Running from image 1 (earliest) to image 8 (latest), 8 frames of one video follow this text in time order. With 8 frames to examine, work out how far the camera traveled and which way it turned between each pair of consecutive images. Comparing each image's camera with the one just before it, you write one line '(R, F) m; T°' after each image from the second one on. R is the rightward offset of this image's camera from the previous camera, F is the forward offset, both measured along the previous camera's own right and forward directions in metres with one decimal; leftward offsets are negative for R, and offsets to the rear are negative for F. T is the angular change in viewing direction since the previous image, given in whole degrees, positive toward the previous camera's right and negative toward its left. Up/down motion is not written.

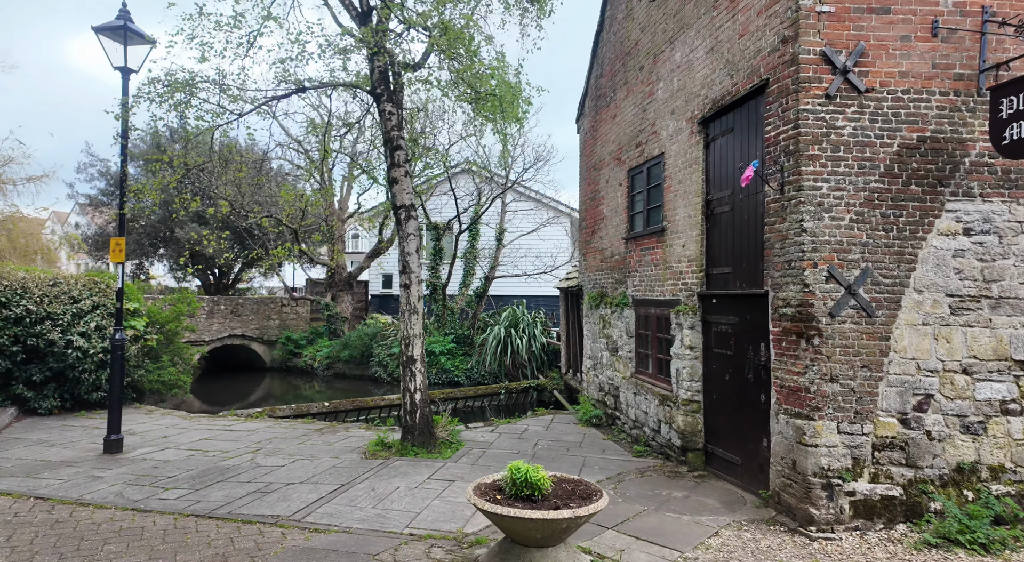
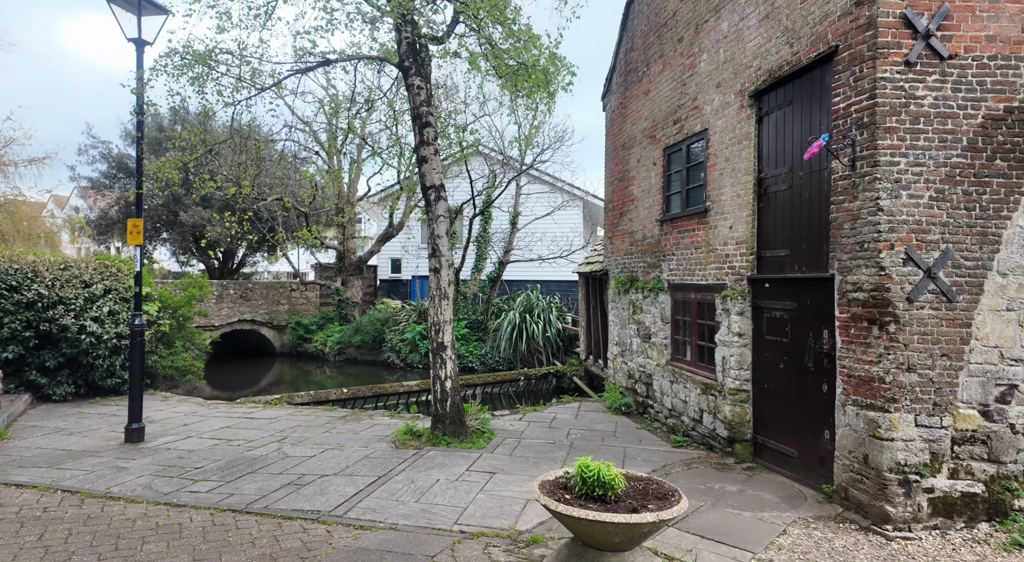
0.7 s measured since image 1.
(-0.4, +0.3) m; 0°
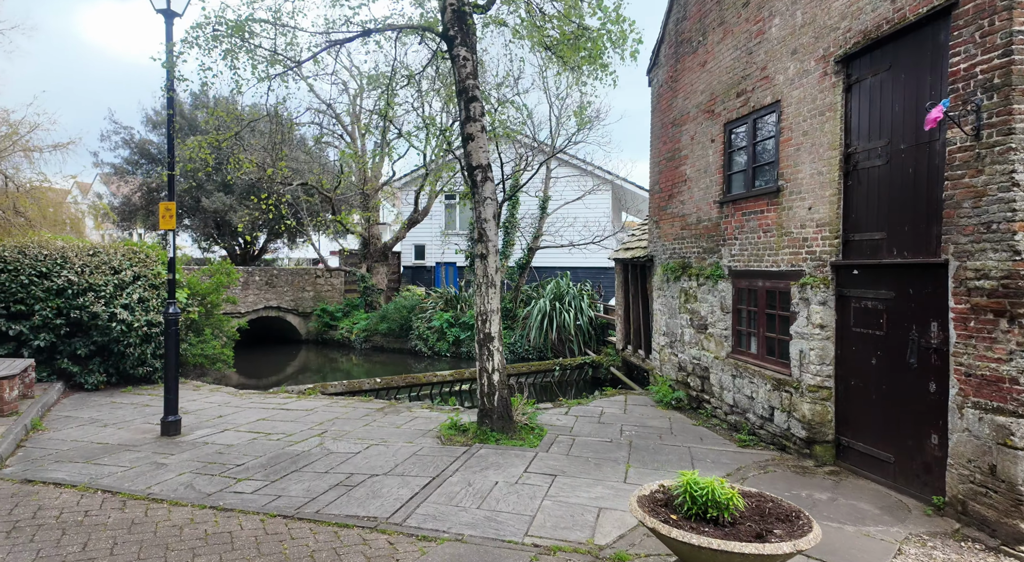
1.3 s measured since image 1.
(-0.4, +0.4) m; -2°
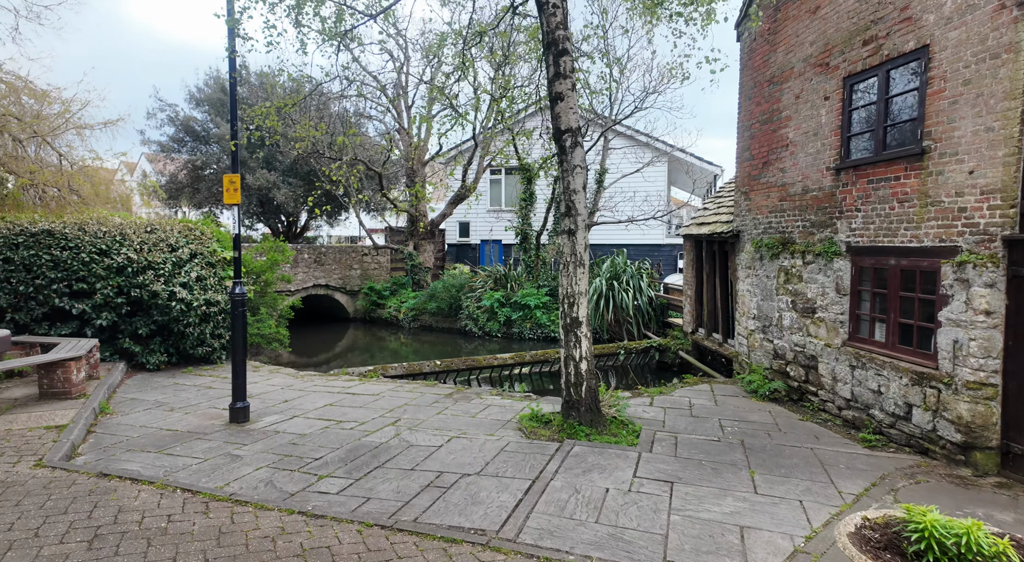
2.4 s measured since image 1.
(-0.5, +0.5) m; -3°
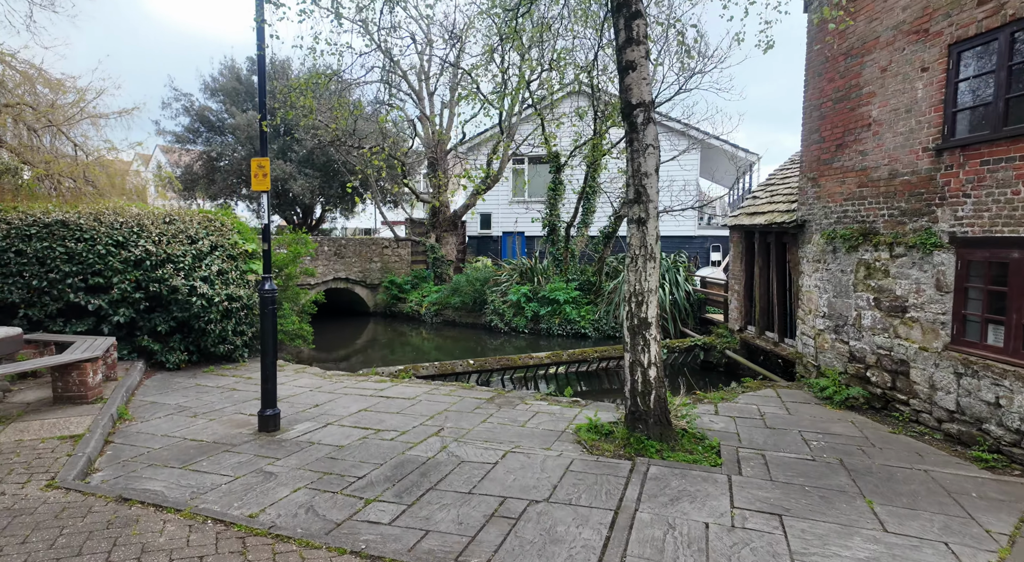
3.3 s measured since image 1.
(-0.4, +0.6) m; -1°
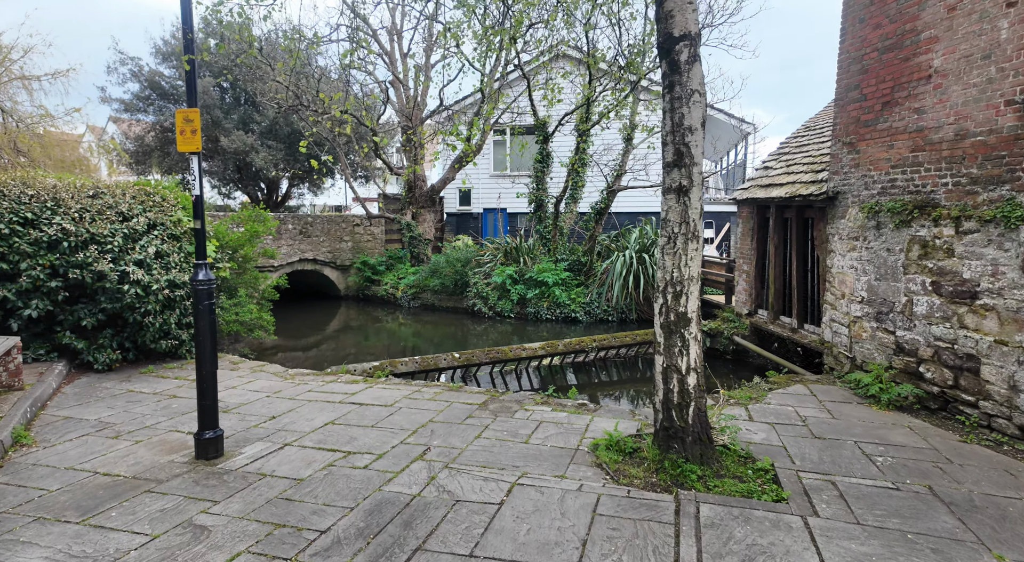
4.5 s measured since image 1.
(-0.2, +1.0) m; +3°
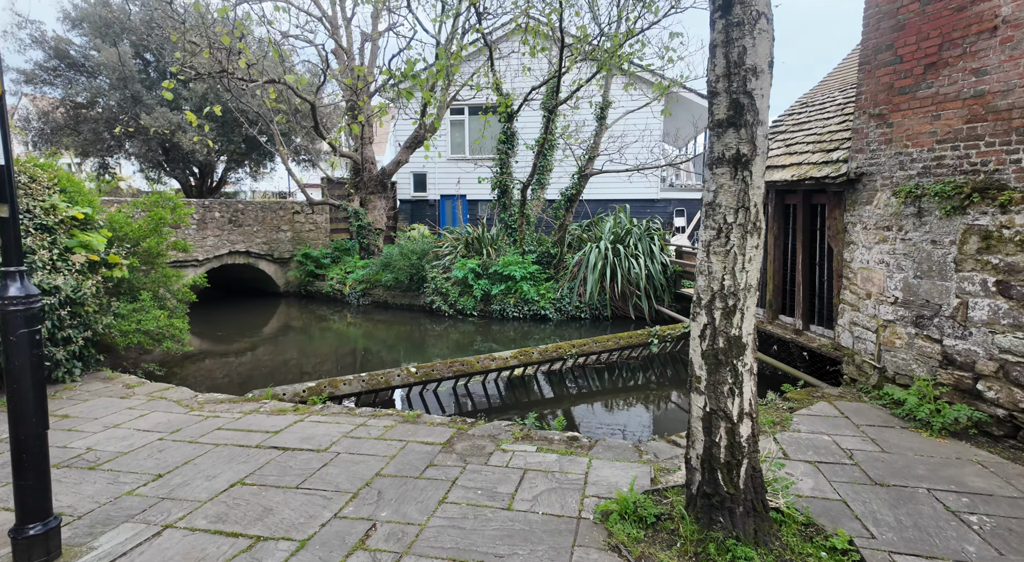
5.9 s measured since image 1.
(-0.1, +1.2) m; +5°
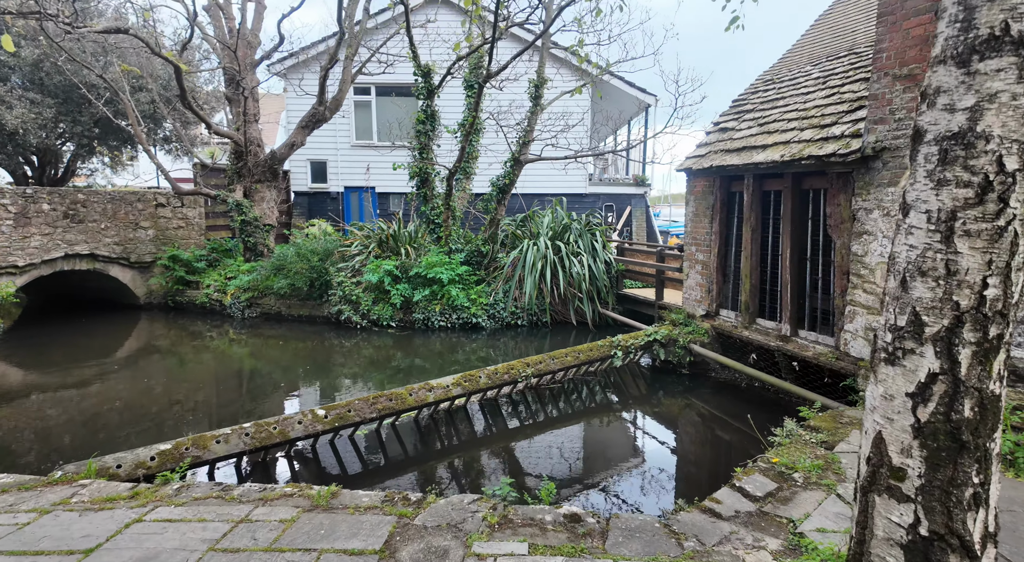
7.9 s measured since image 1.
(-0.3, +1.5) m; +10°
